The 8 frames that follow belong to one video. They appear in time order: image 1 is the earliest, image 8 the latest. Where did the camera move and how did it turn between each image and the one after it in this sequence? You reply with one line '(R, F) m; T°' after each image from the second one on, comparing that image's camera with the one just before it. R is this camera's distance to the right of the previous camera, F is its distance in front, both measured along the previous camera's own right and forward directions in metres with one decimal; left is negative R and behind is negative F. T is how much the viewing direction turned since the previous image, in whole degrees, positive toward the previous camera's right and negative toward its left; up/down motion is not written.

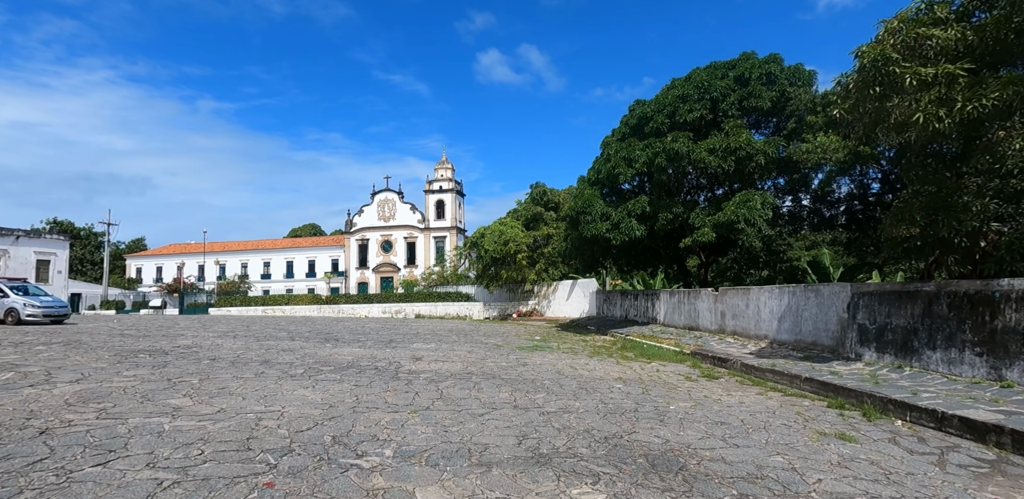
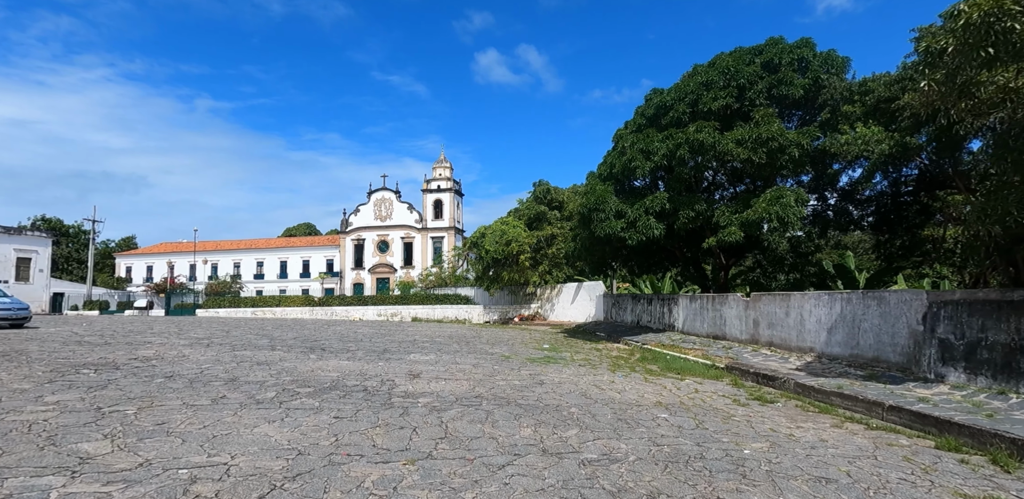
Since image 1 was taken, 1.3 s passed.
(-0.2, +1.3) m; 0°
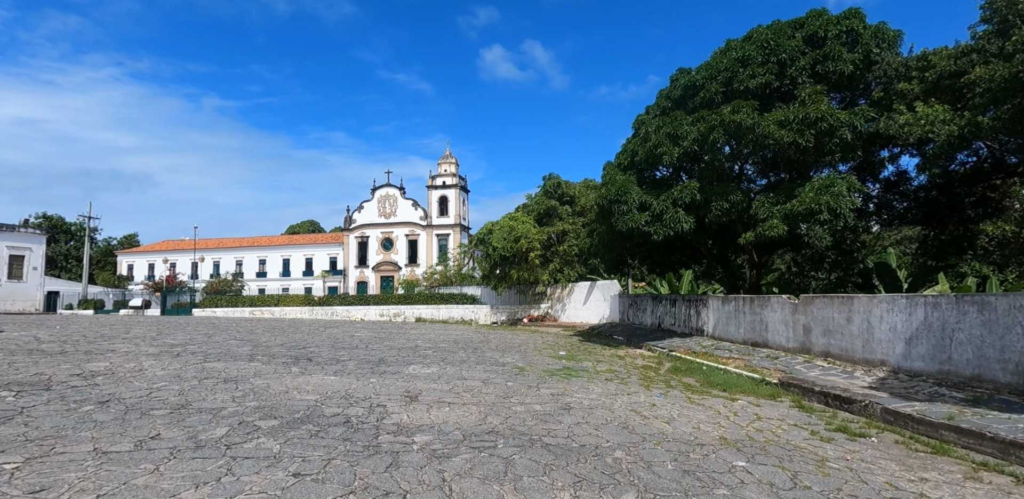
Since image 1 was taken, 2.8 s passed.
(-0.2, +1.4) m; -1°
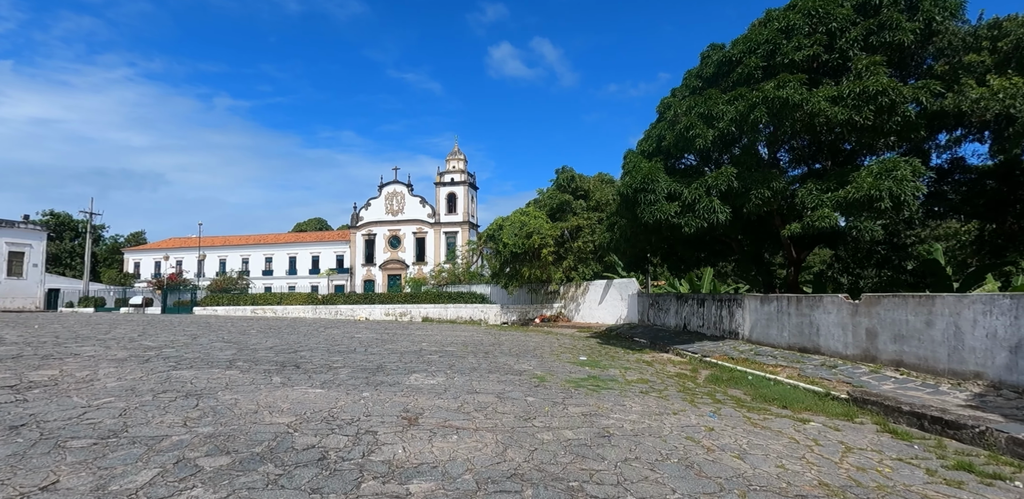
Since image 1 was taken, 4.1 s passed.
(-0.1, +1.2) m; -1°
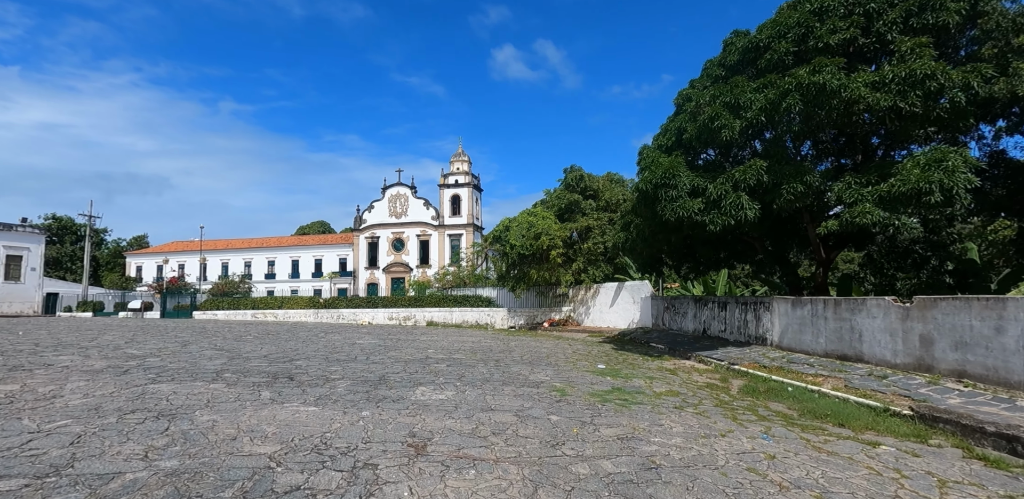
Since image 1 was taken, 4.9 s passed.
(-0.2, +0.7) m; 0°
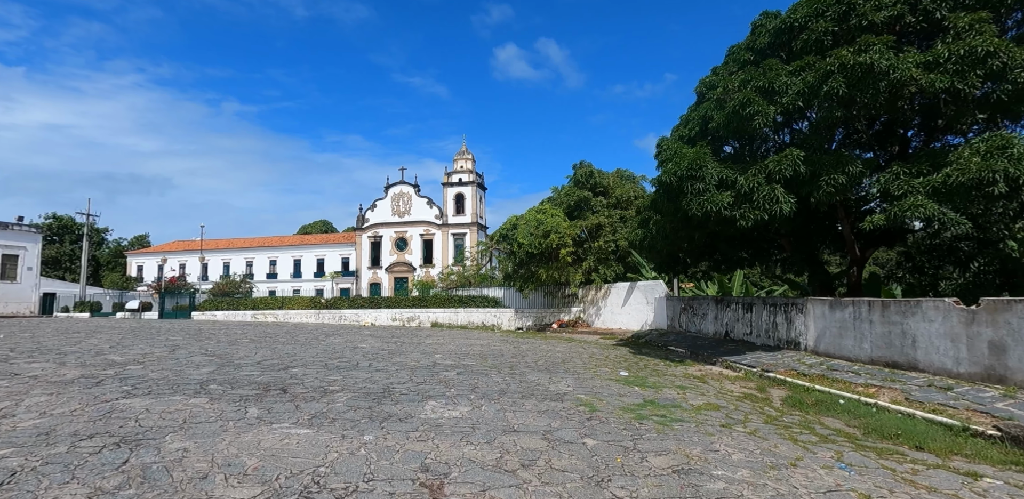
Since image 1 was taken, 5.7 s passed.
(-0.2, +0.8) m; 0°
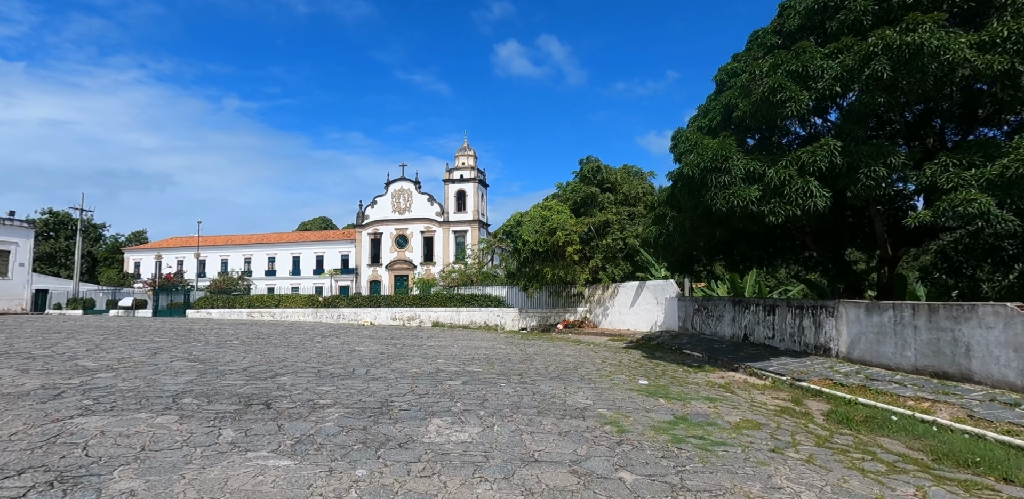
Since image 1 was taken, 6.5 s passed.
(-0.2, +0.7) m; 0°
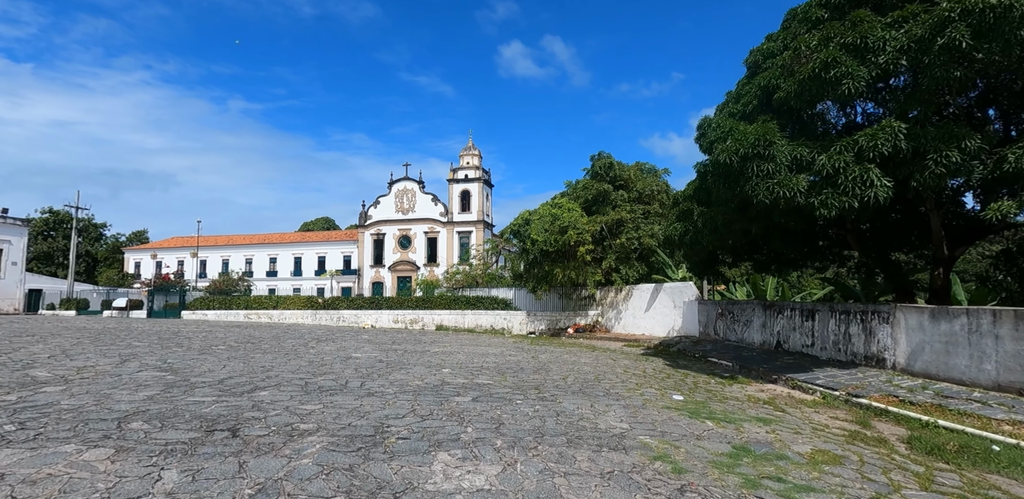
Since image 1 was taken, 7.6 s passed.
(-0.2, +1.0) m; 0°
